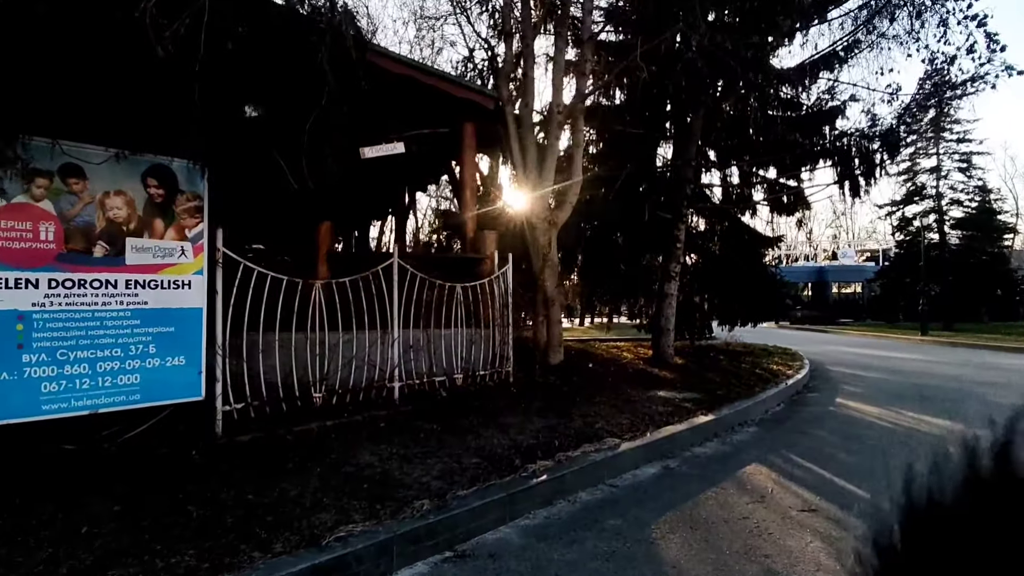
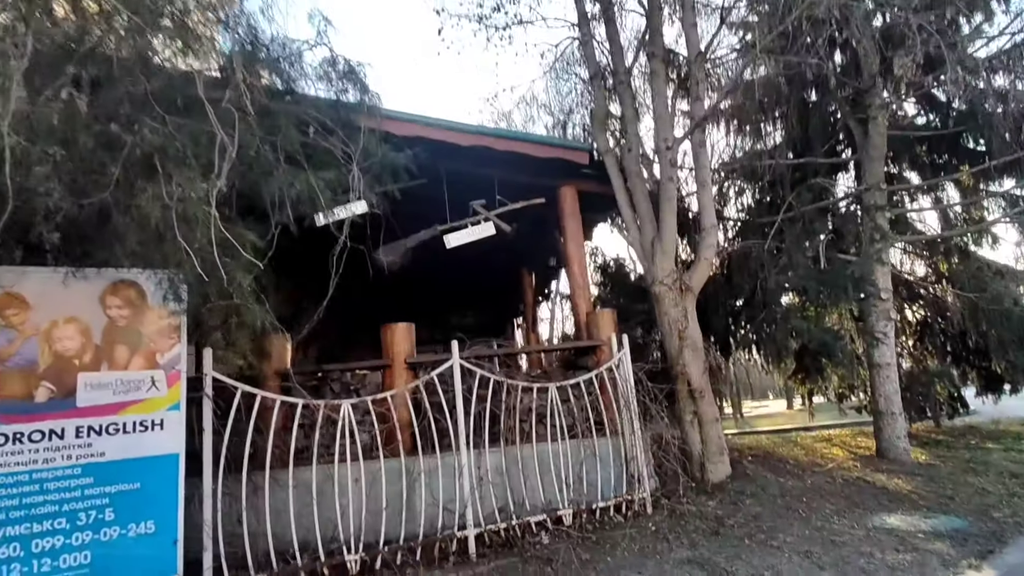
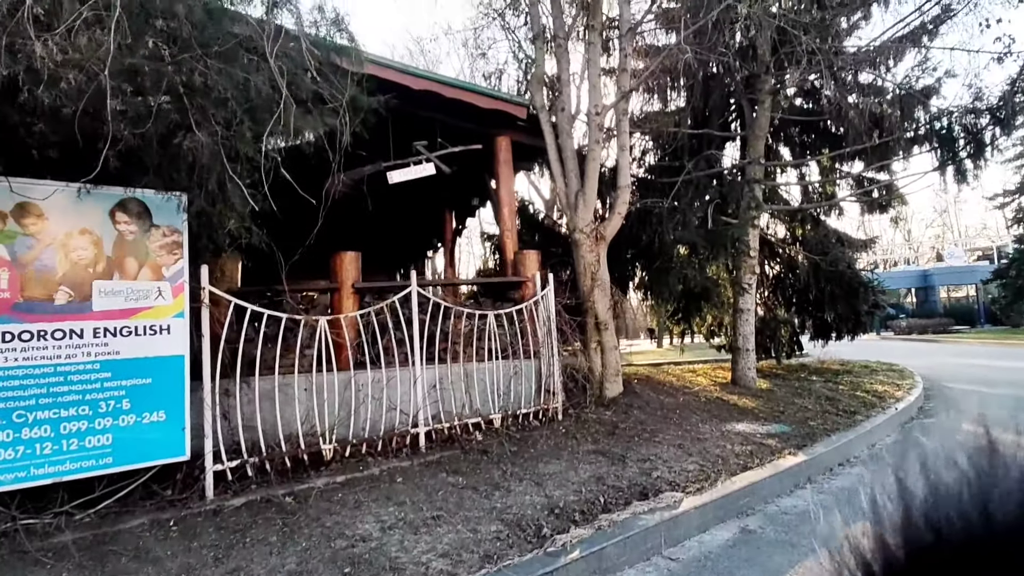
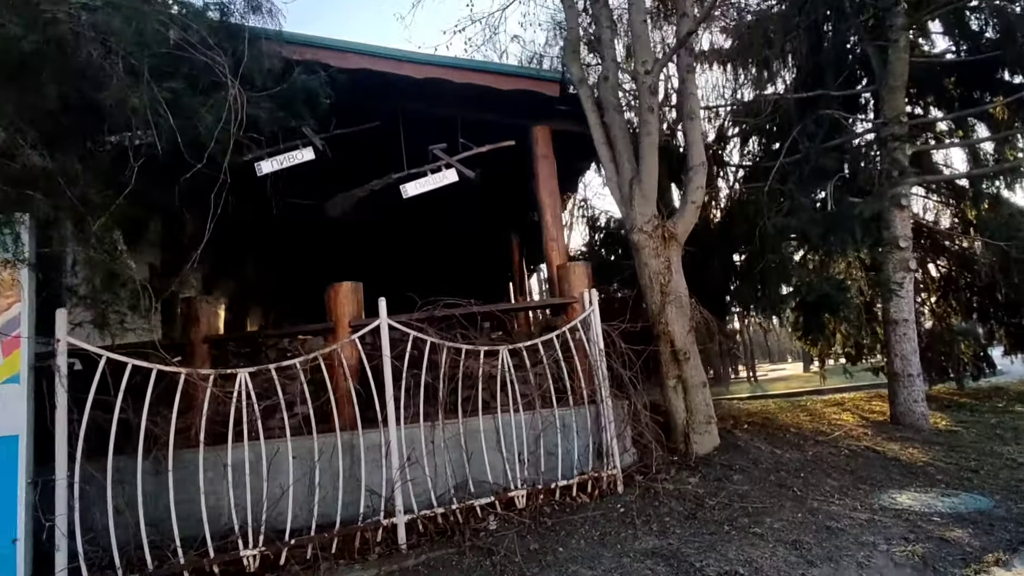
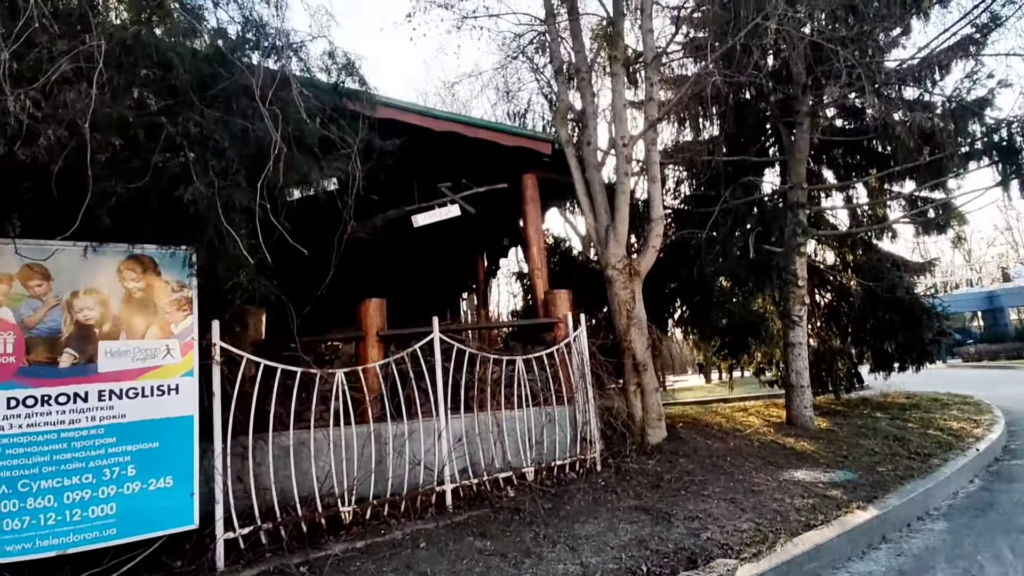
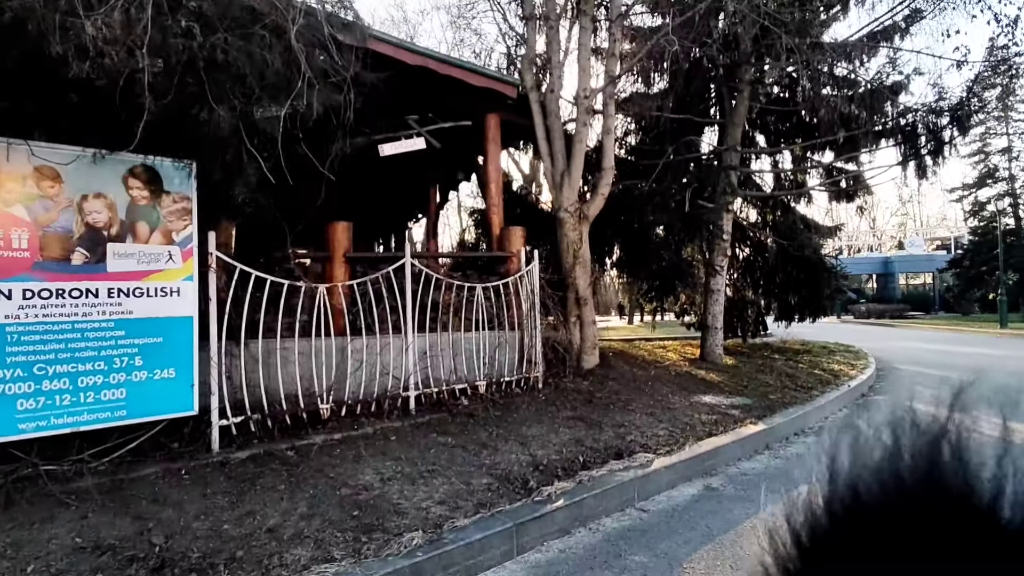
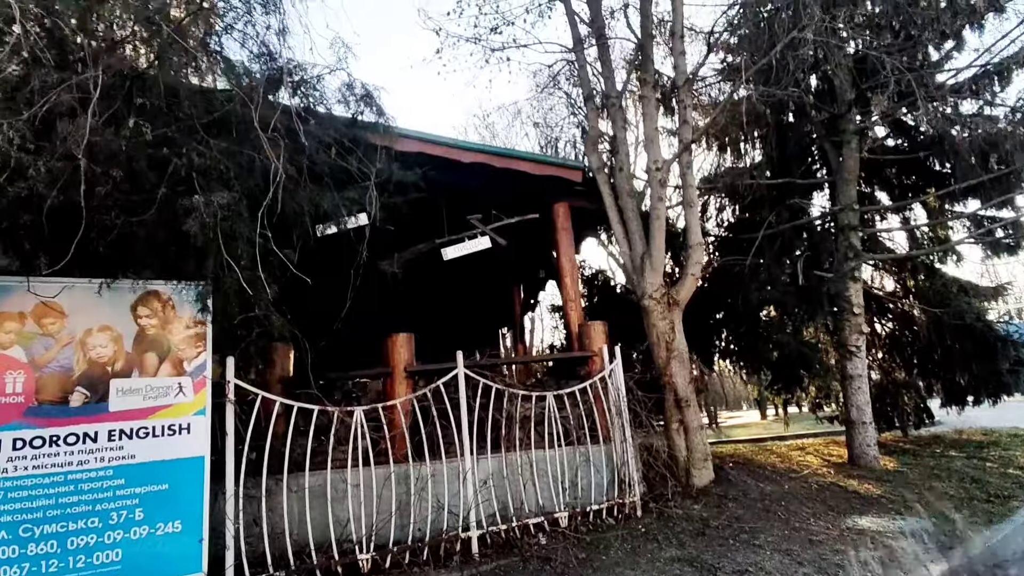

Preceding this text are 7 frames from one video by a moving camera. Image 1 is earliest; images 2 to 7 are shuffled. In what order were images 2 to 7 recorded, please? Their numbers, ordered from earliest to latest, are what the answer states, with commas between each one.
6, 3, 5, 7, 2, 4
